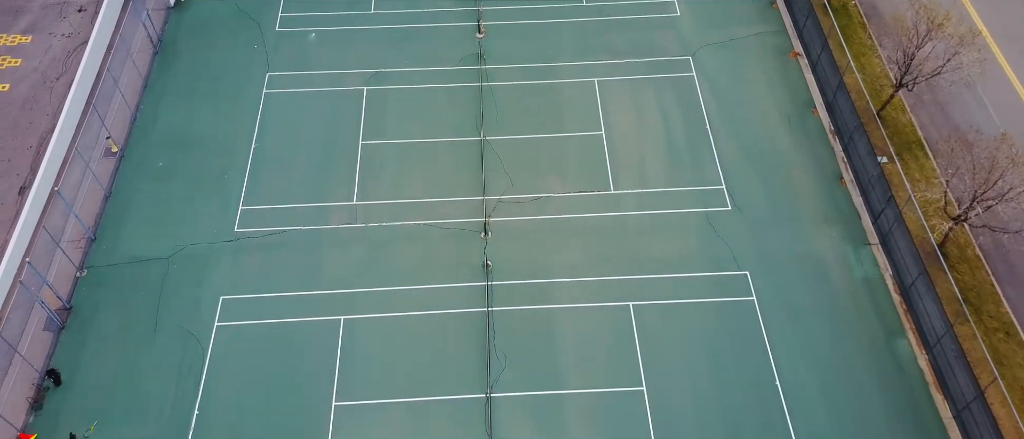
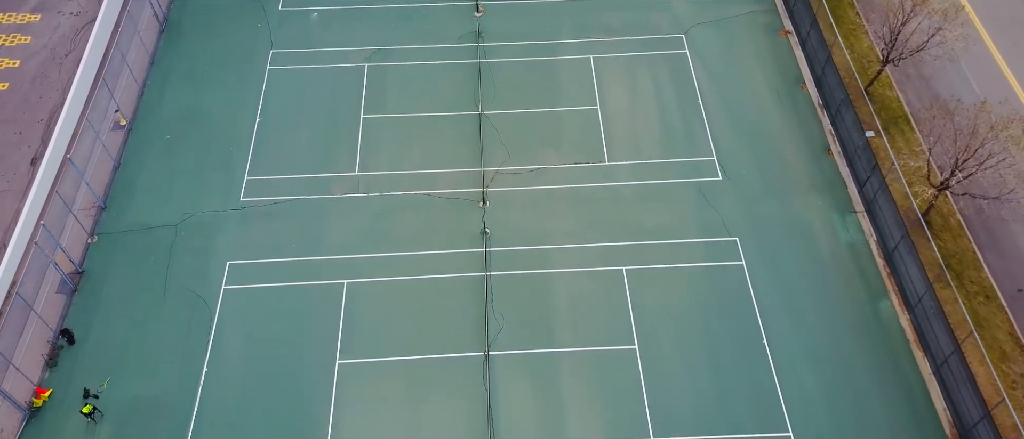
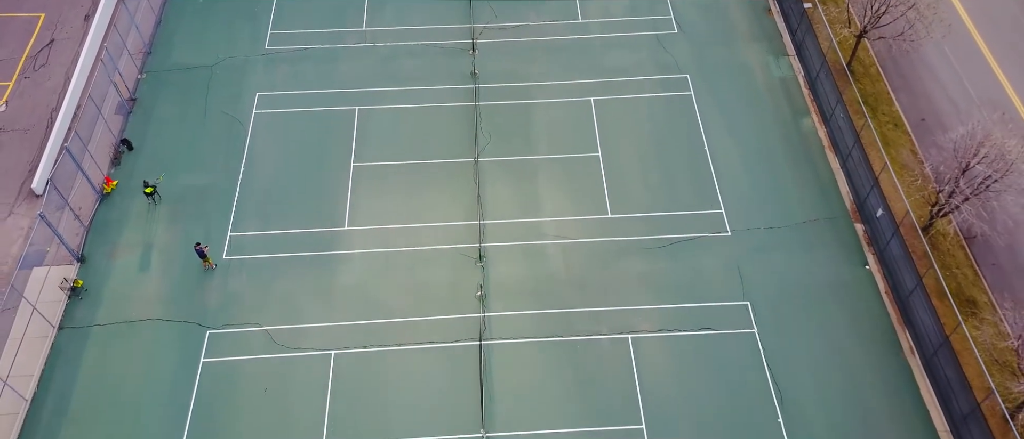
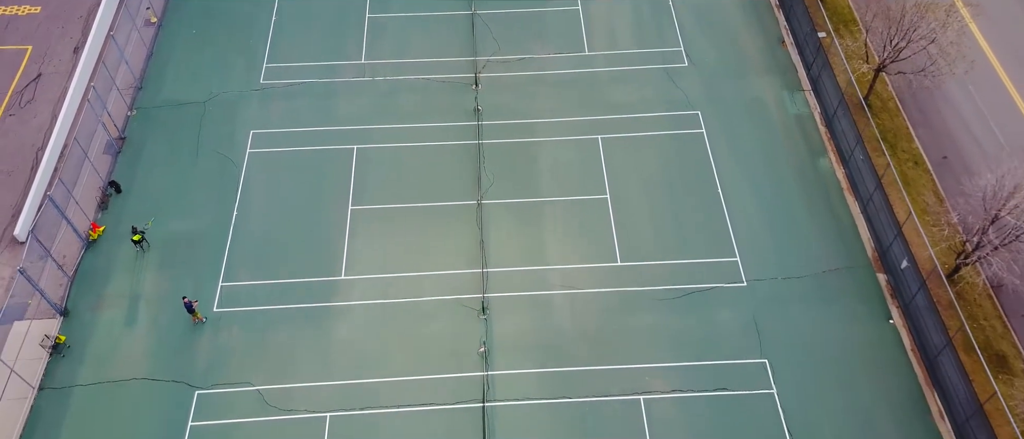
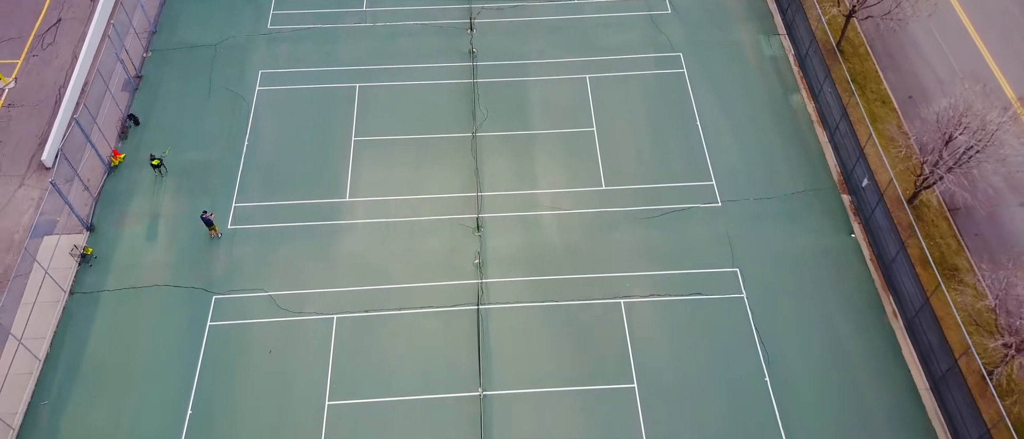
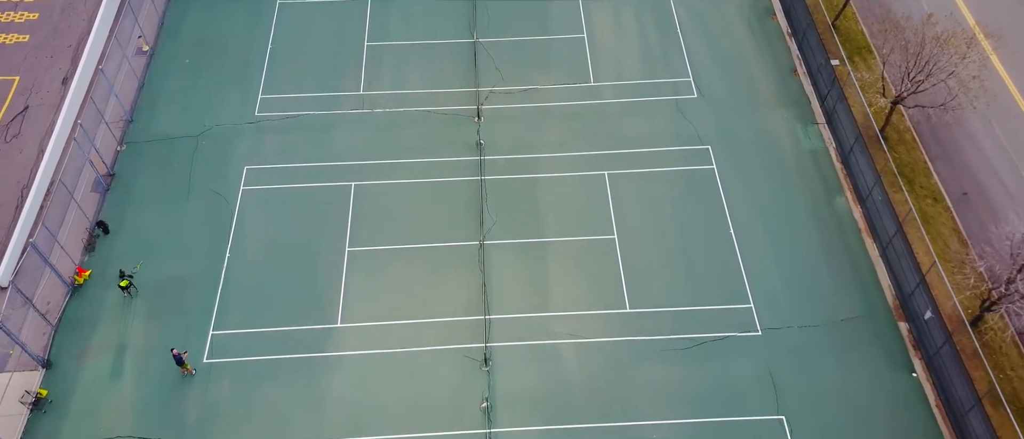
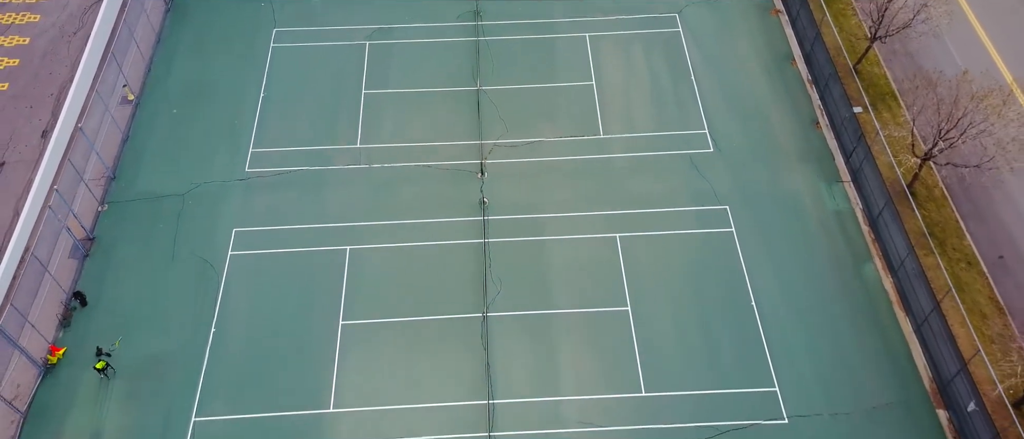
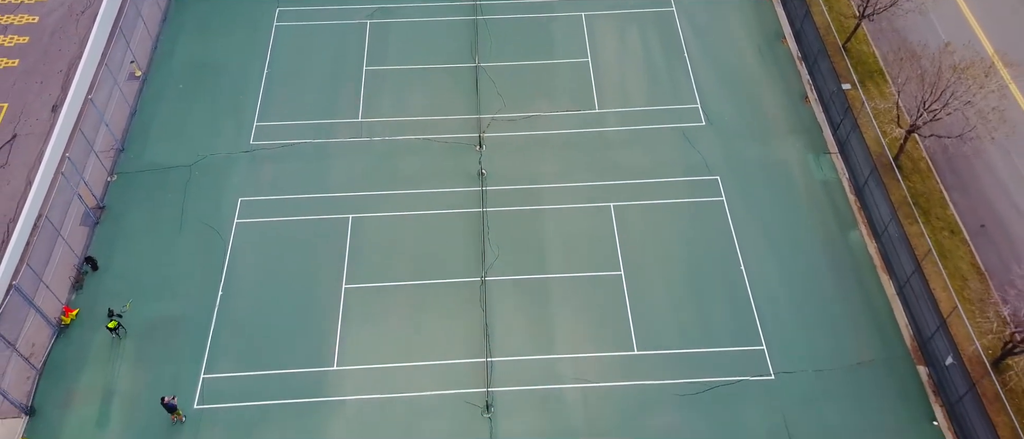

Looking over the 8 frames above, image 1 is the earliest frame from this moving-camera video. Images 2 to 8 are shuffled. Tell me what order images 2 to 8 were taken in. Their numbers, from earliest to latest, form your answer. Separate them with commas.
2, 7, 8, 6, 4, 3, 5
